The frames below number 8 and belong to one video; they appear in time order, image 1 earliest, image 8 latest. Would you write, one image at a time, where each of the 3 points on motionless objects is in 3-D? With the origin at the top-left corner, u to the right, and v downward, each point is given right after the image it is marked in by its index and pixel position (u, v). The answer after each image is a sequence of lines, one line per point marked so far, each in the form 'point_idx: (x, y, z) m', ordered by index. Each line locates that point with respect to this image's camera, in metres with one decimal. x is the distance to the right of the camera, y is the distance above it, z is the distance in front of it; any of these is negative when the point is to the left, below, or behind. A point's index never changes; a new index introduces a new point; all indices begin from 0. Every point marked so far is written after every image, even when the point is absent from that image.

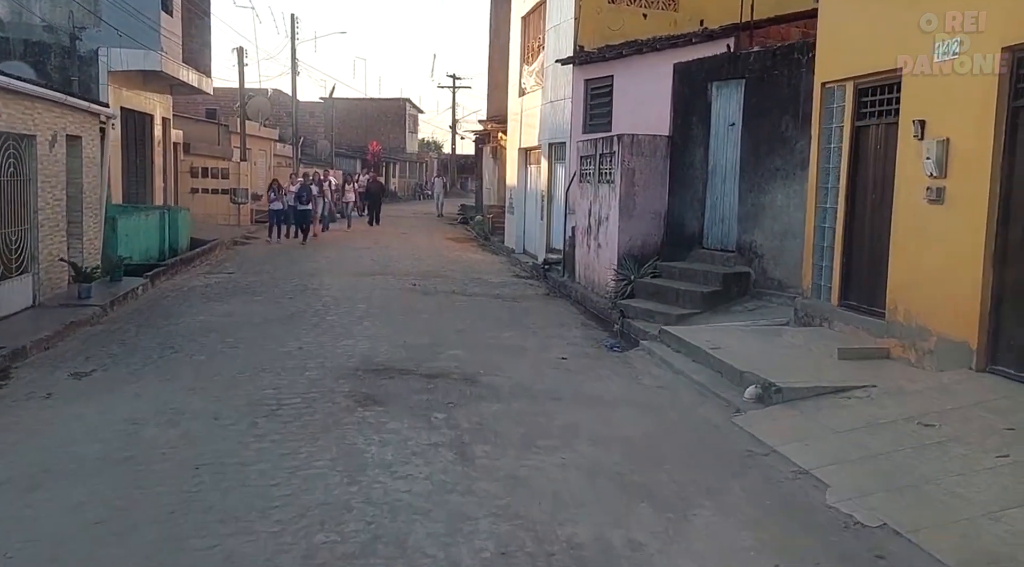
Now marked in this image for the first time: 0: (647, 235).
0: (+1.8, +0.7, +12.8) m
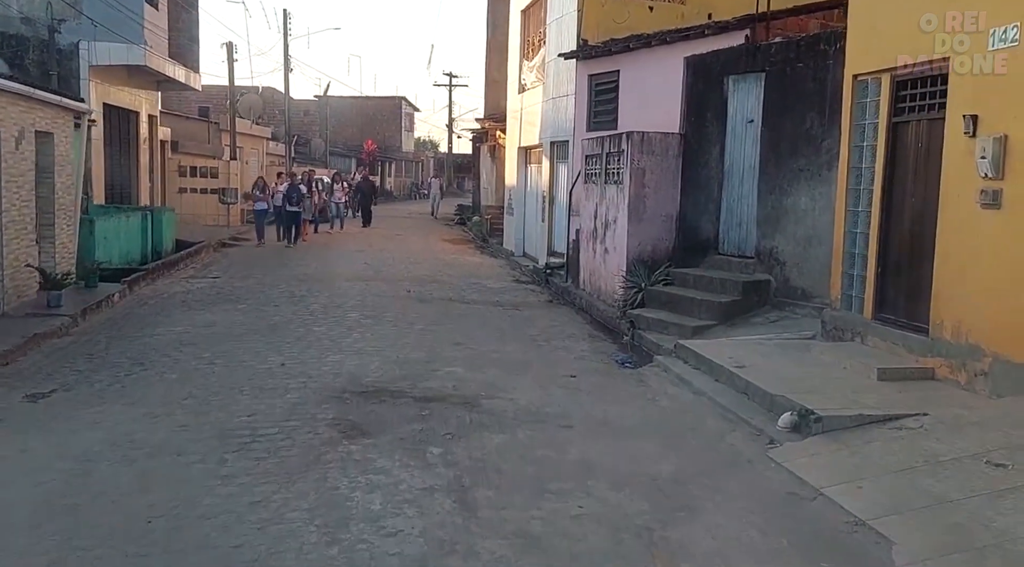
0: (+1.8, +0.6, +12.0) m
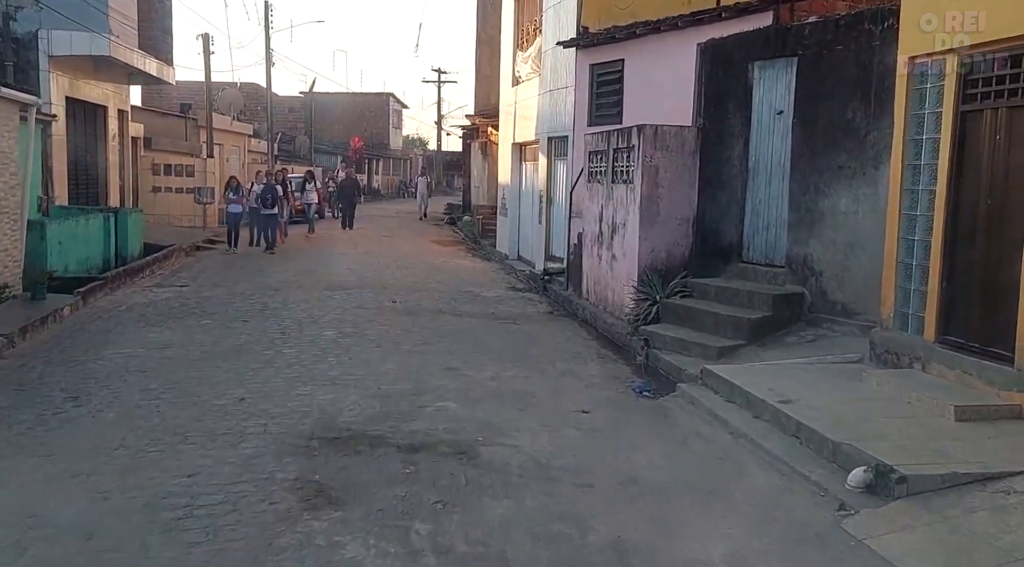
0: (+1.8, +0.4, +10.7) m
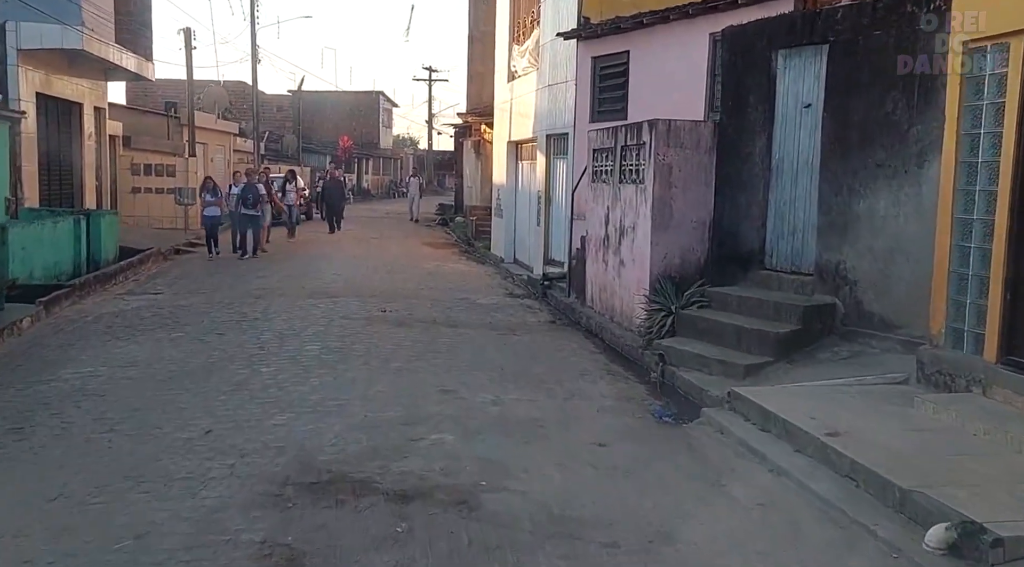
0: (+1.8, +0.3, +9.8) m
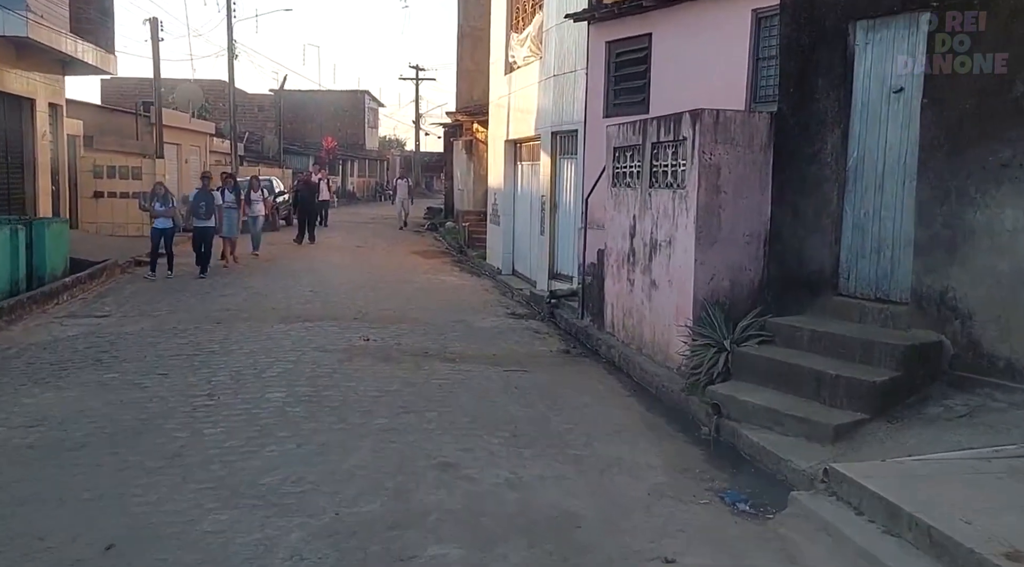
0: (+1.9, +0.1, +8.0) m
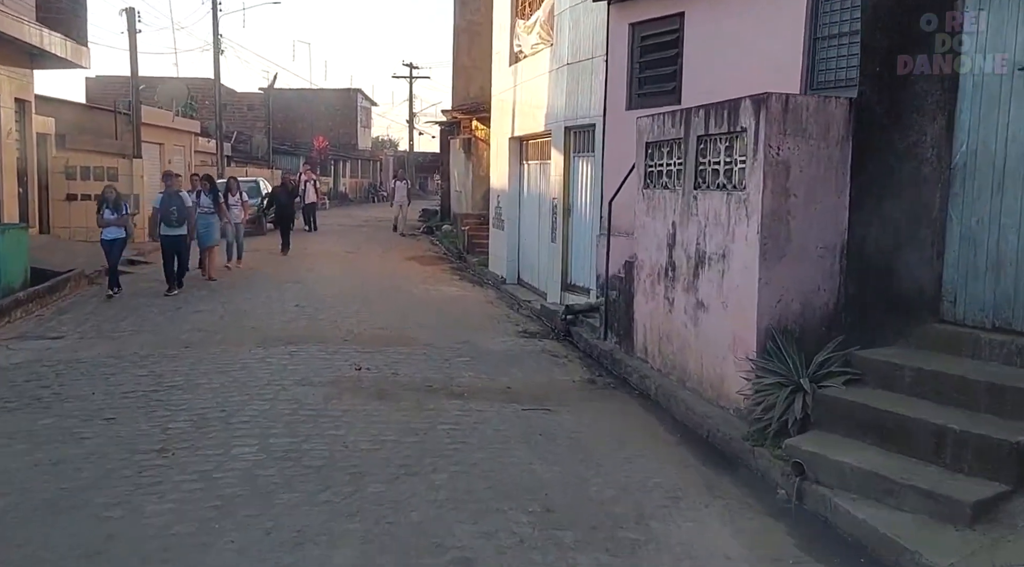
0: (+2.1, 0.0, +6.5) m
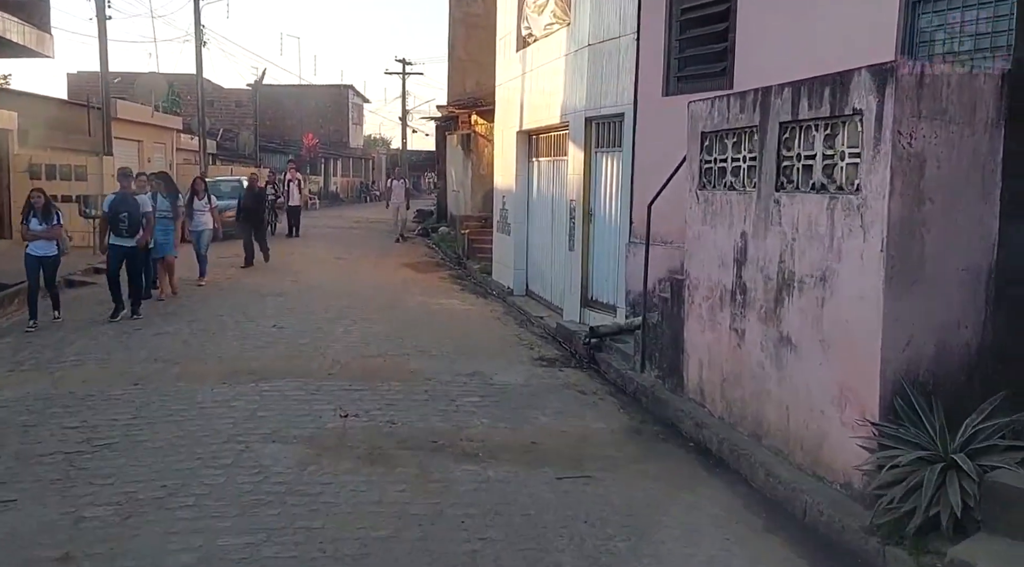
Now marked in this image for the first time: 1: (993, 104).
0: (+2.3, -0.2, +4.9) m
1: (+2.5, +0.9, +4.8) m
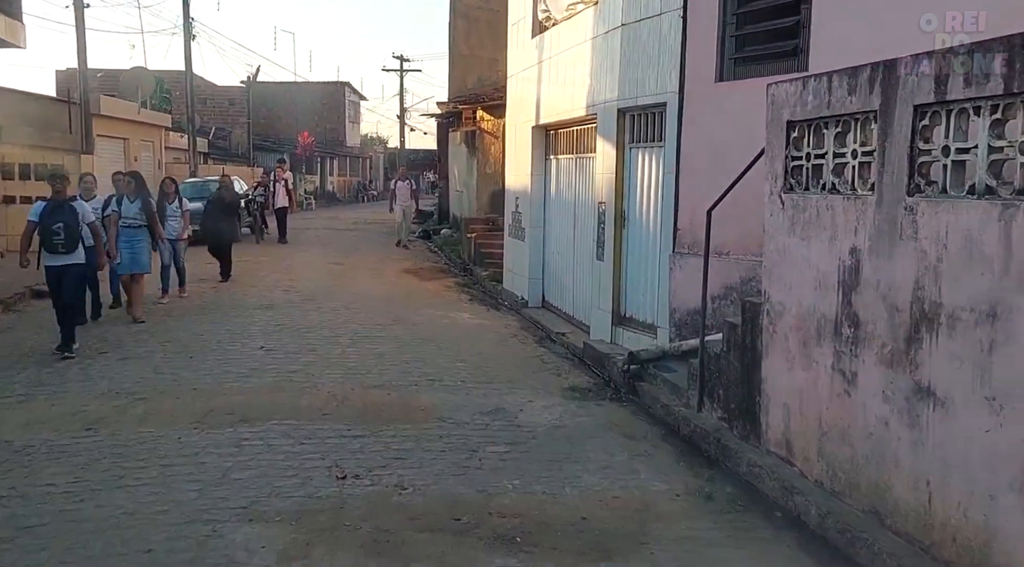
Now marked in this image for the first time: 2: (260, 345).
0: (+2.5, -0.4, +3.5) m
1: (+2.7, +0.8, +3.4) m
2: (-2.6, -0.6, +9.5) m
